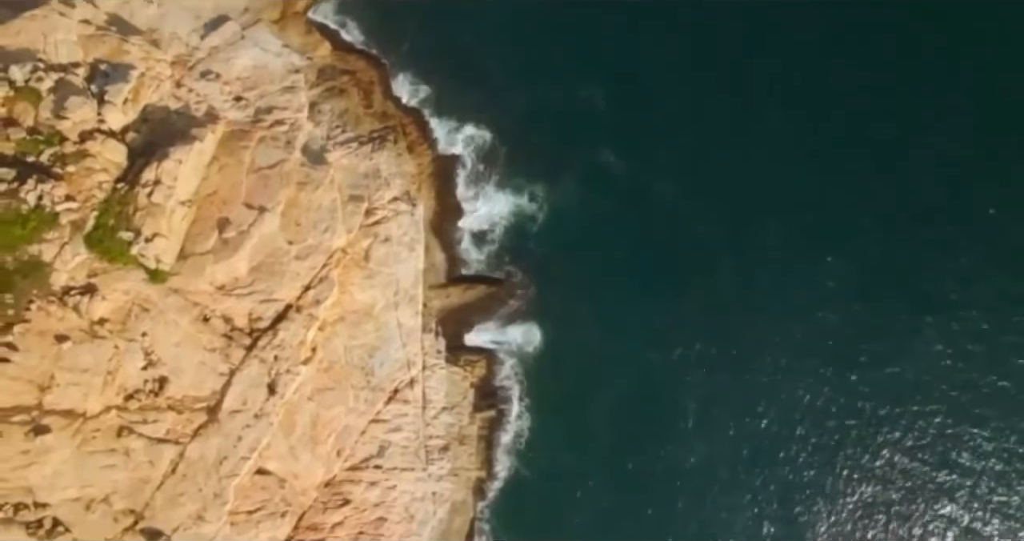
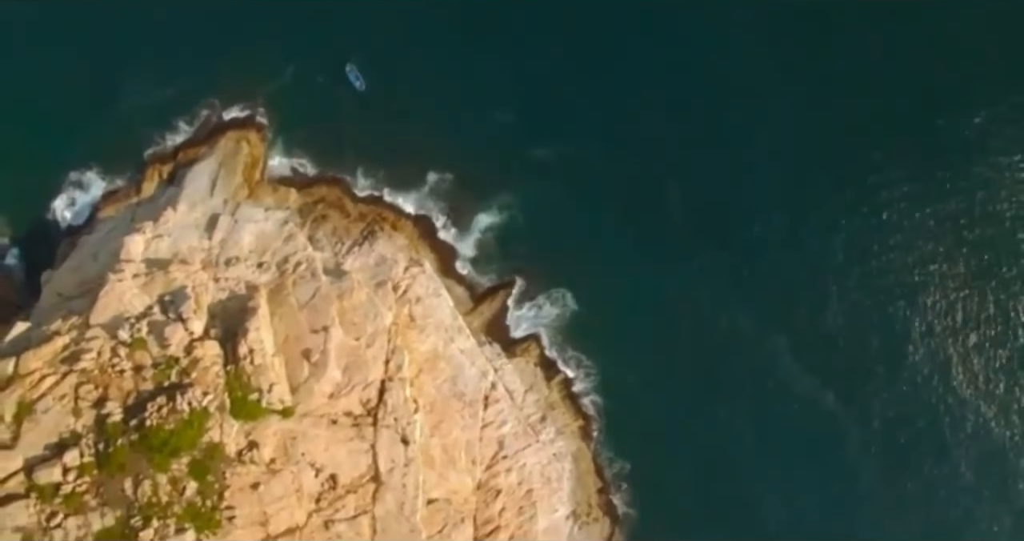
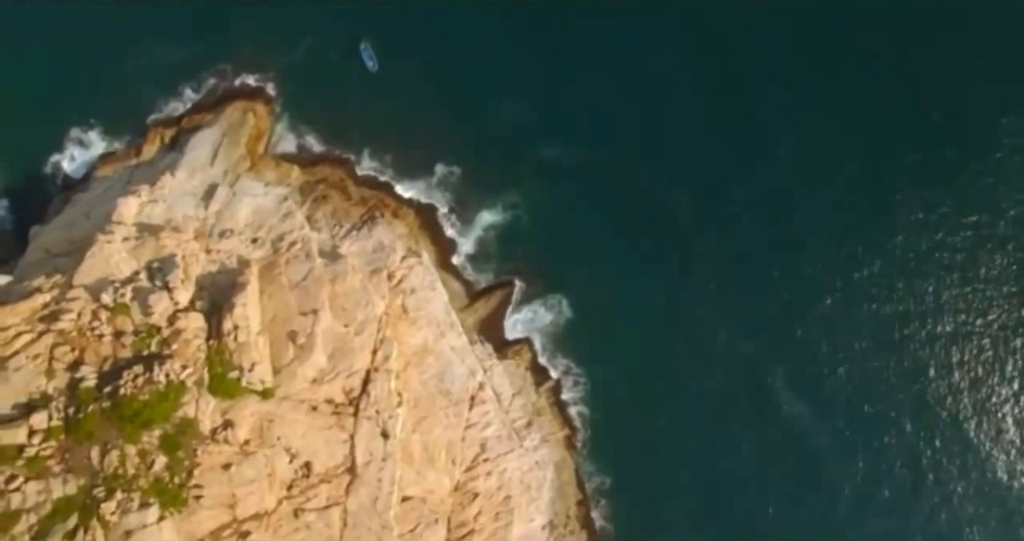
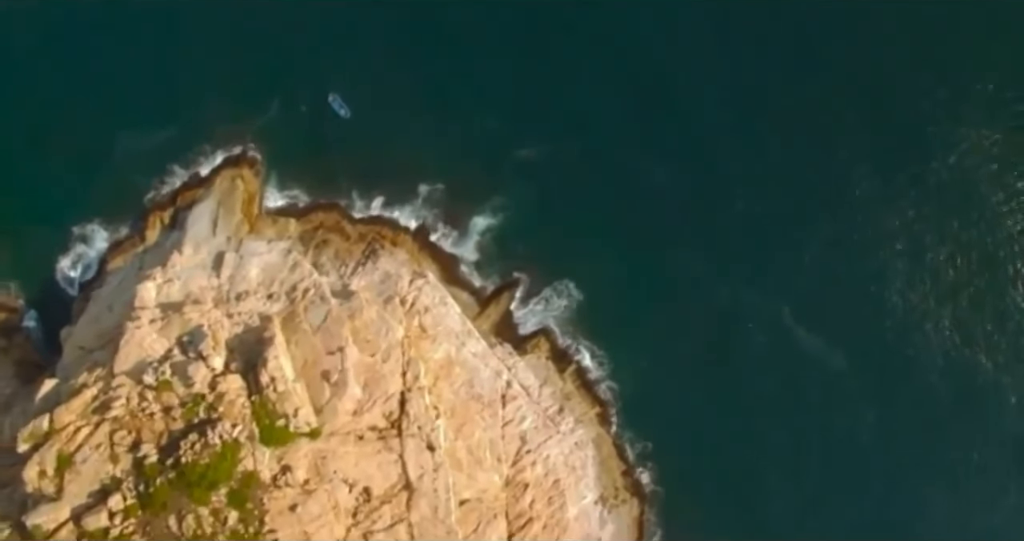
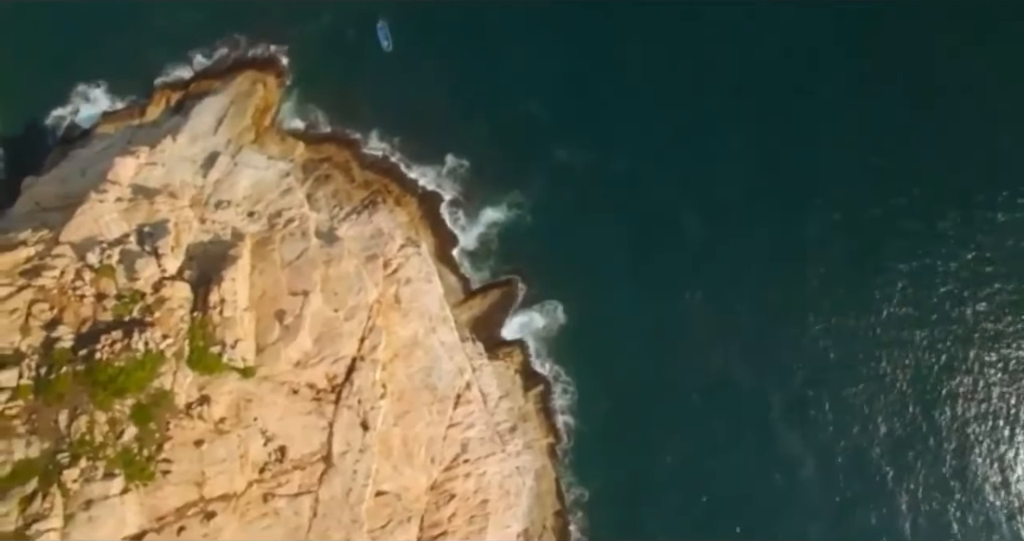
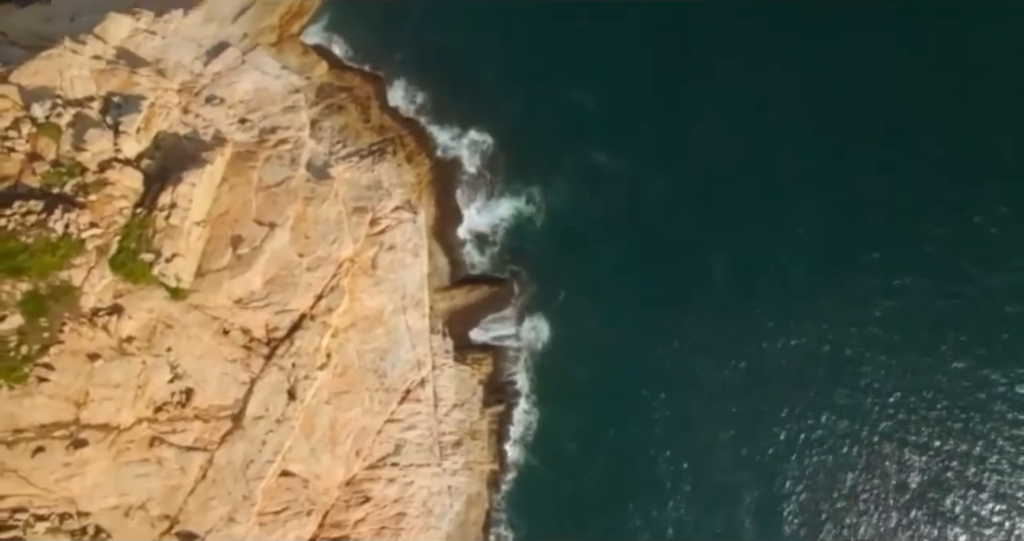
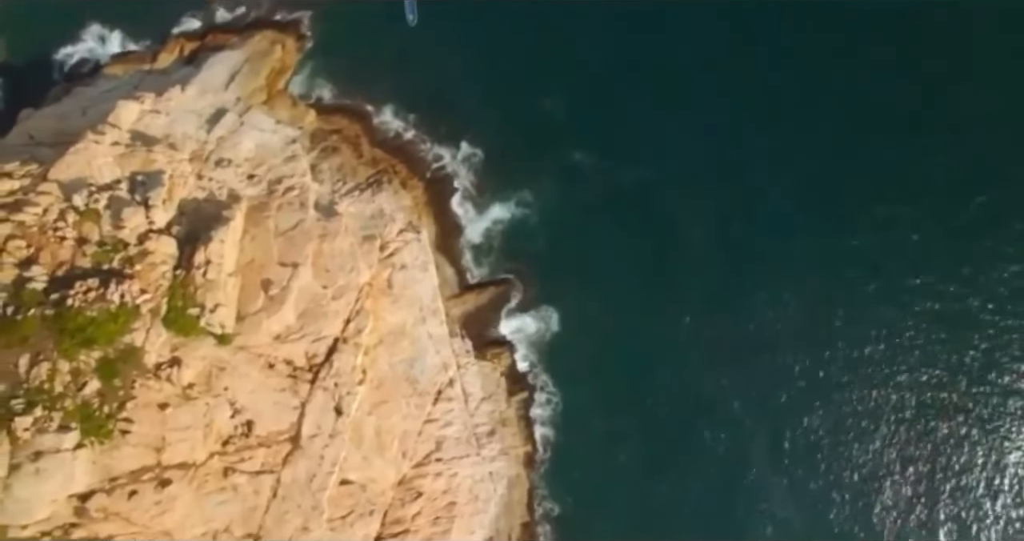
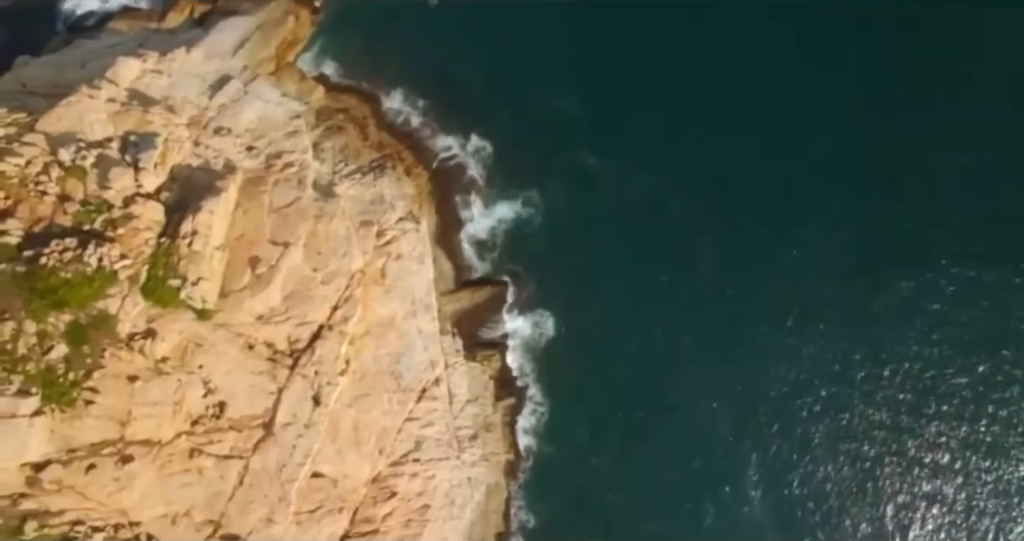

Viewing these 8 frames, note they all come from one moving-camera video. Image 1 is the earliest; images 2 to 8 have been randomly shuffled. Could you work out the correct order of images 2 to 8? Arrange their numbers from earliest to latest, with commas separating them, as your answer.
6, 8, 7, 5, 3, 2, 4
